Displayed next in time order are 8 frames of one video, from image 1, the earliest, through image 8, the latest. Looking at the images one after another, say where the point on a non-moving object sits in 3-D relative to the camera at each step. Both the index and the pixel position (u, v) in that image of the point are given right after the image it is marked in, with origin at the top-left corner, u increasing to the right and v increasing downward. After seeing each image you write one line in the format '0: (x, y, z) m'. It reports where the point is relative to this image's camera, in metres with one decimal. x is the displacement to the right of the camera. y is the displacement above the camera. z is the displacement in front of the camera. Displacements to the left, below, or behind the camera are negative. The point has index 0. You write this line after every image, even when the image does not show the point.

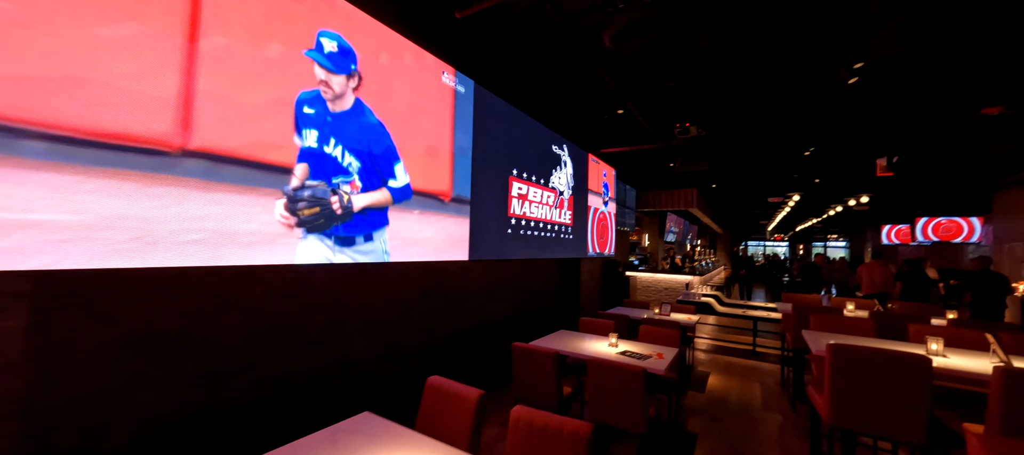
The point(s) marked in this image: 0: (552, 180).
0: (+0.5, +0.6, +5.0) m
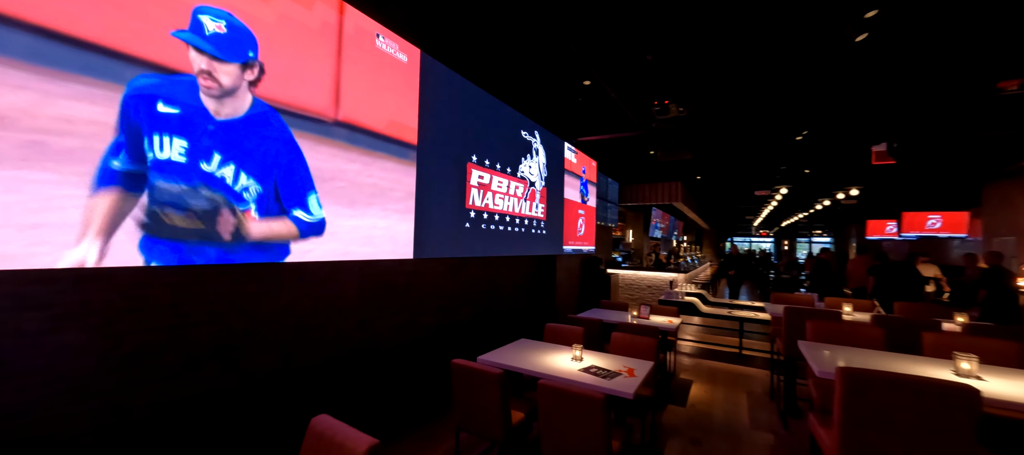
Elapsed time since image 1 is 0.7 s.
0: (+0.1, +0.7, +4.5) m
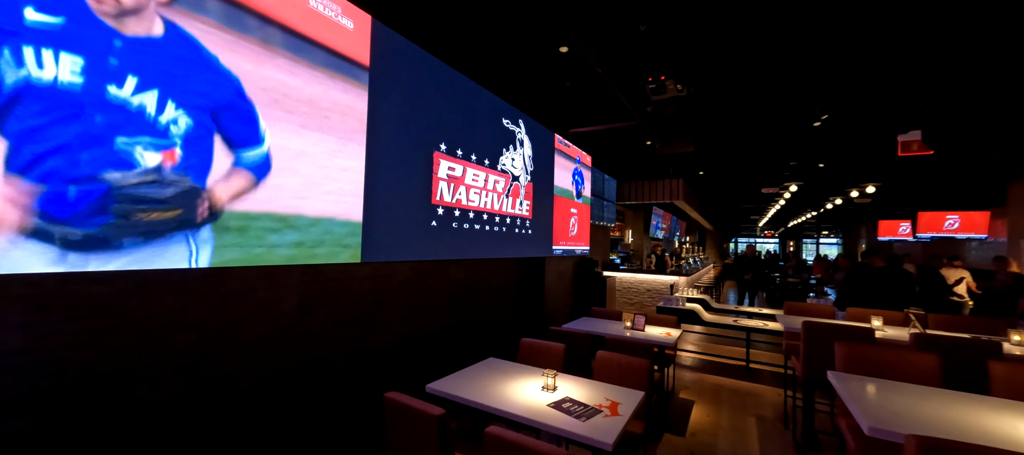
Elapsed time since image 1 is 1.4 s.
0: (-0.1, +0.7, +4.0) m
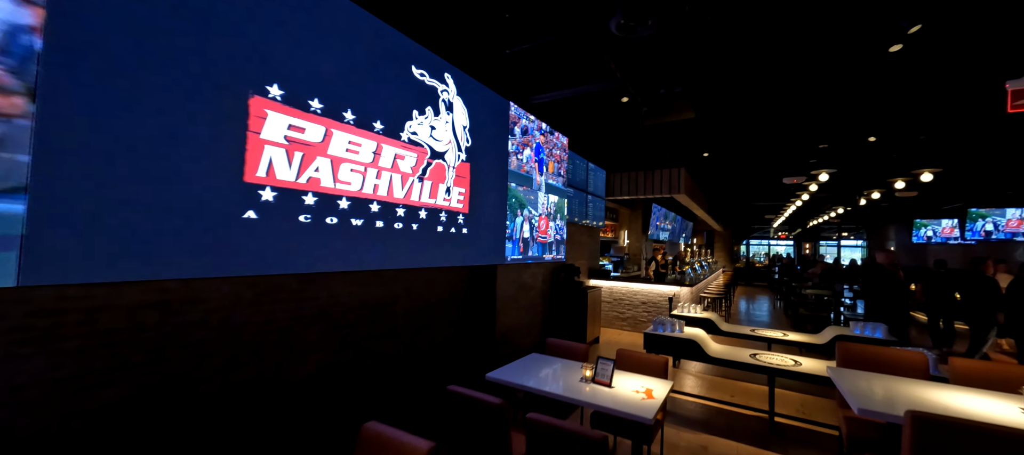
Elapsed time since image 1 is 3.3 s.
0: (-0.8, +0.7, +2.8) m
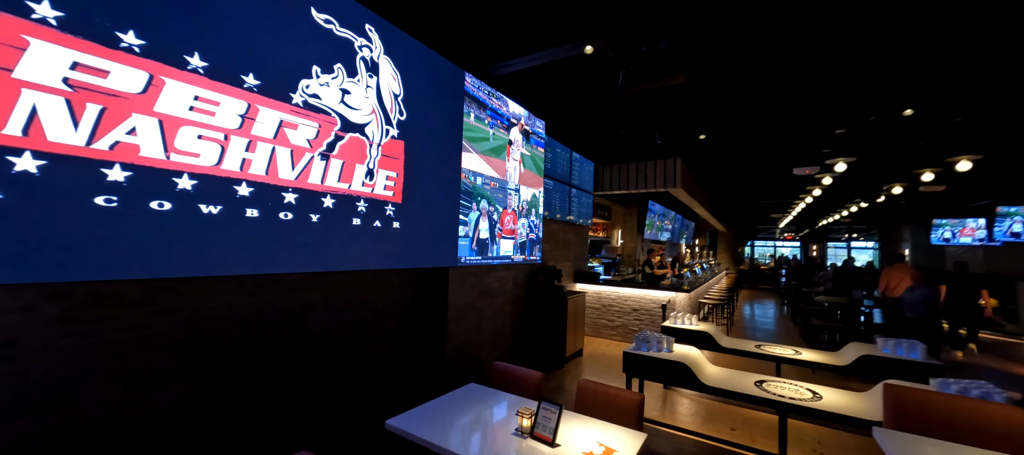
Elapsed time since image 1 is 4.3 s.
0: (-1.2, +0.8, +2.1) m
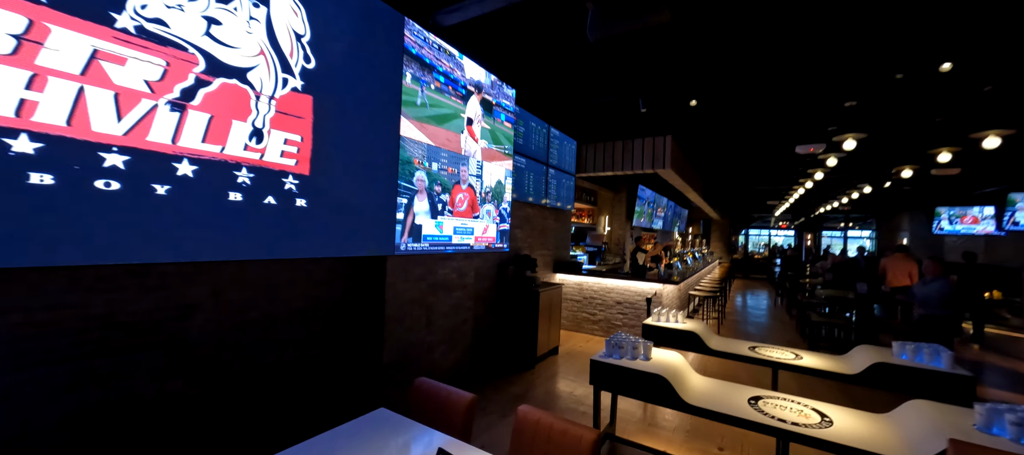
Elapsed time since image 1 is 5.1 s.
0: (-1.5, +0.9, +1.5) m
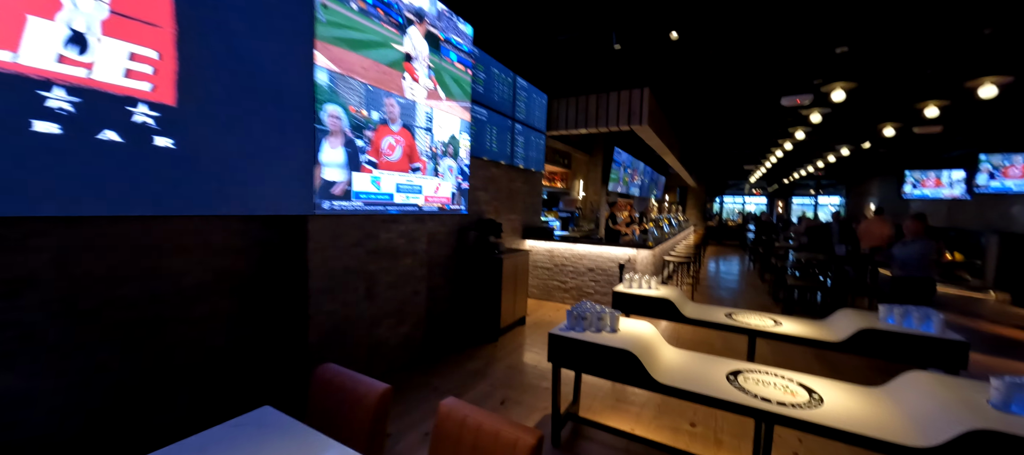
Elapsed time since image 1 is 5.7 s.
0: (-1.8, +1.1, +0.9) m
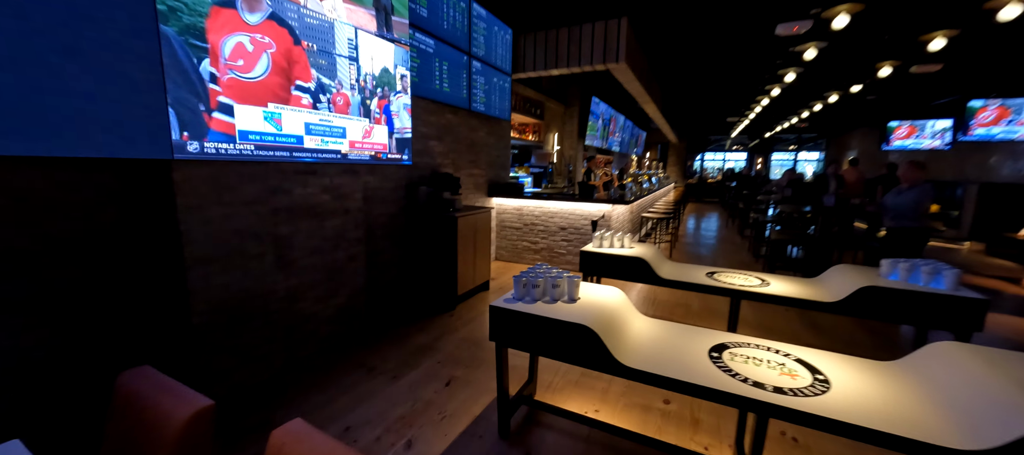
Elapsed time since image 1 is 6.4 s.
0: (-2.1, +1.1, +0.2) m
